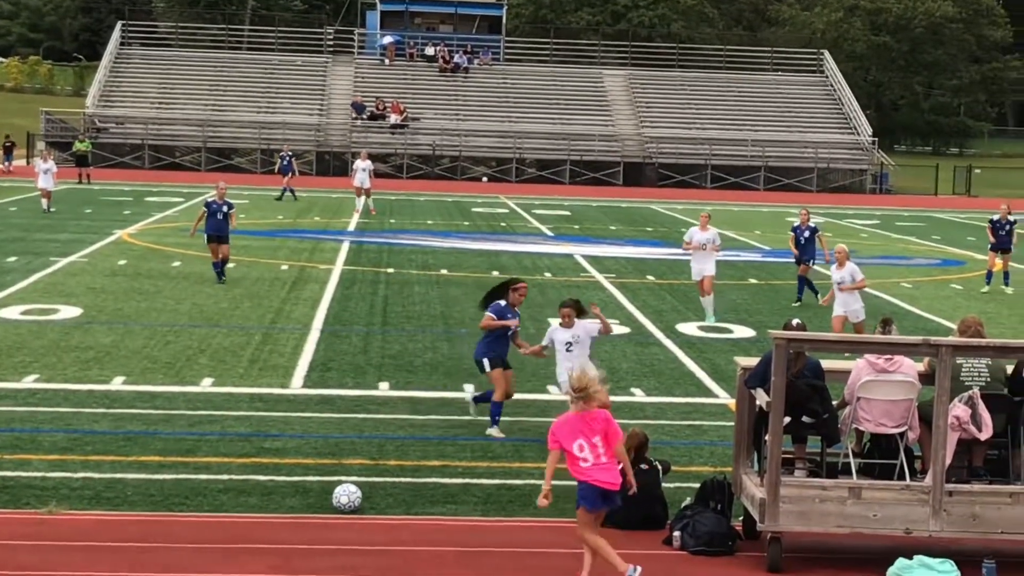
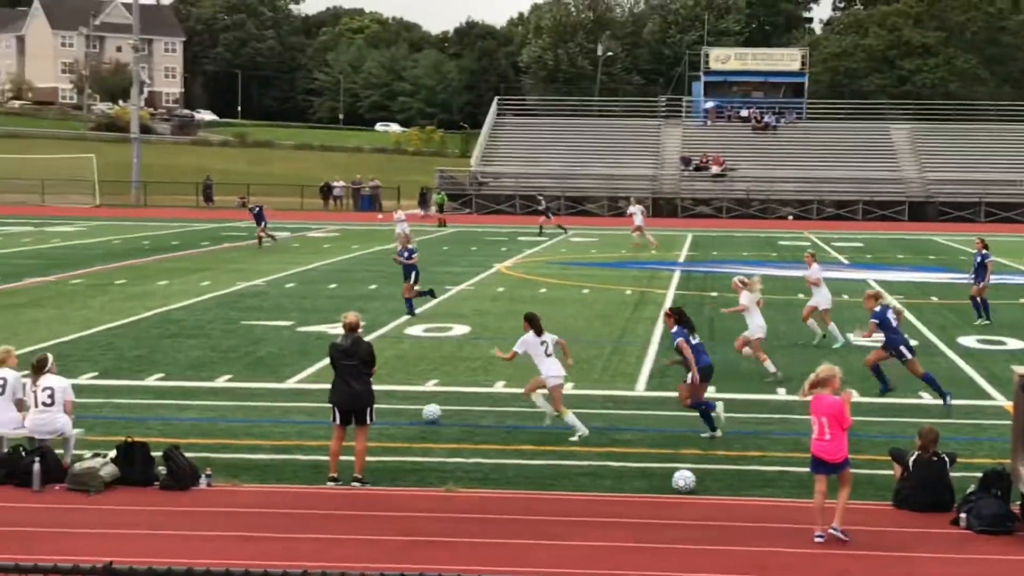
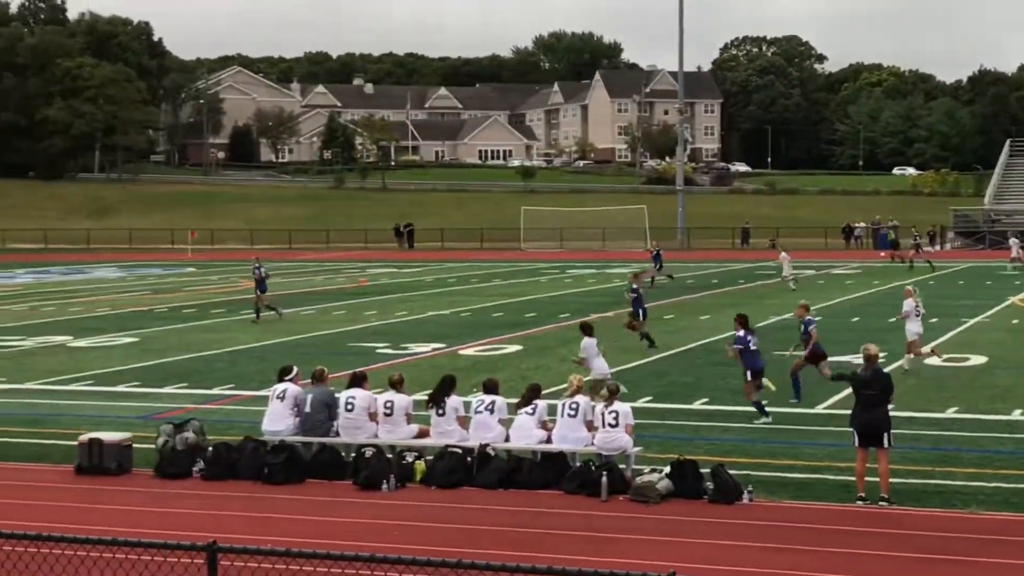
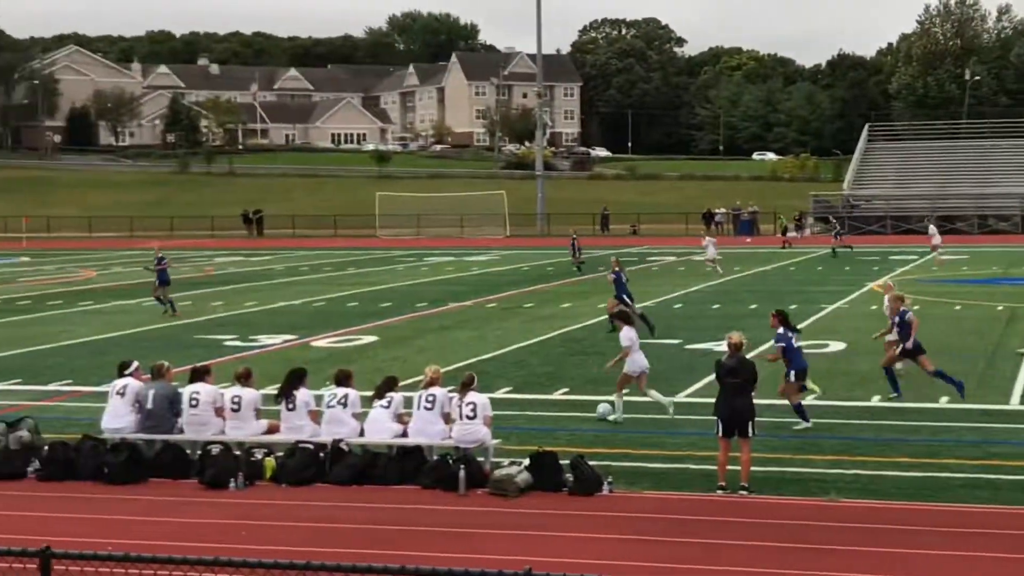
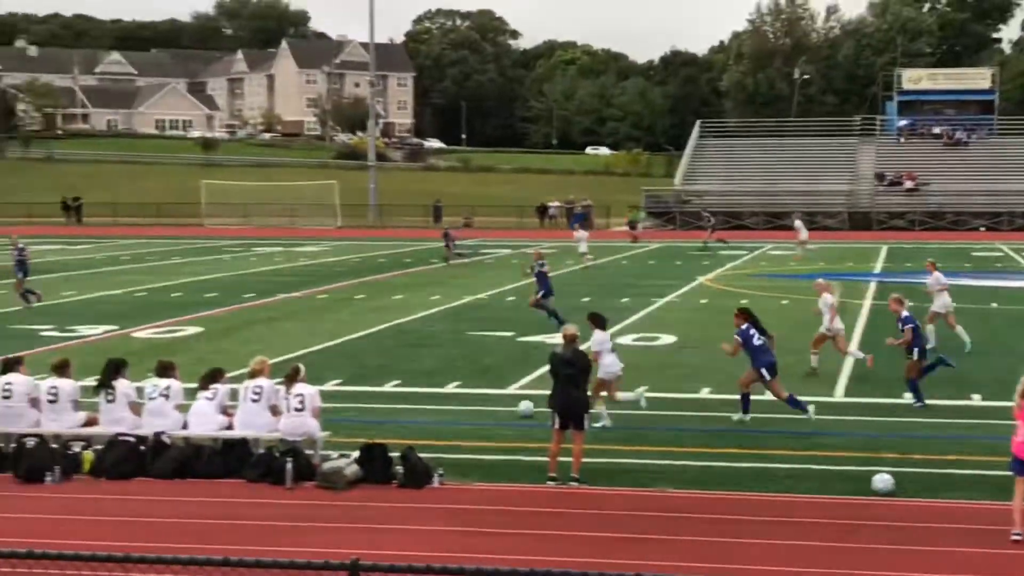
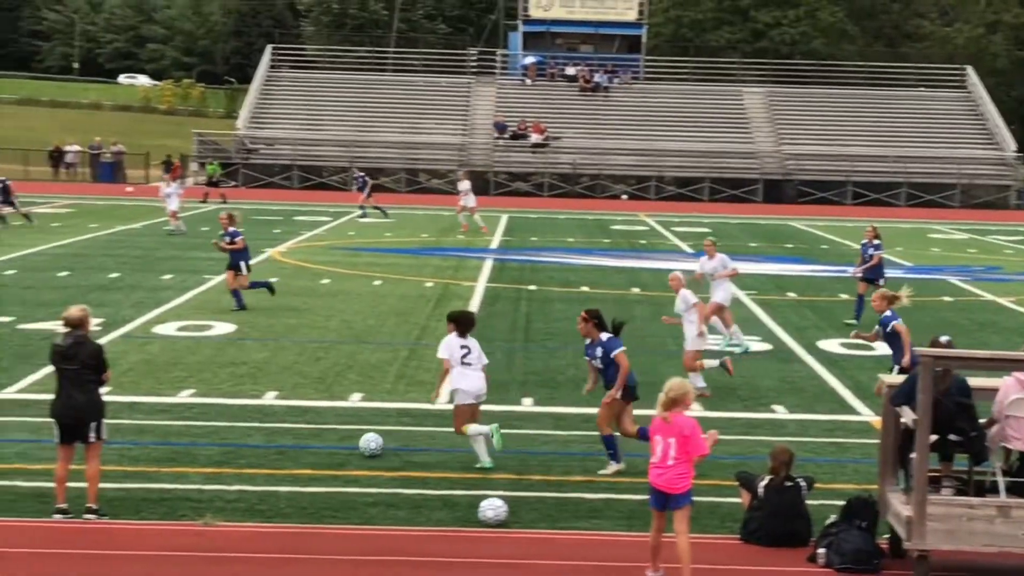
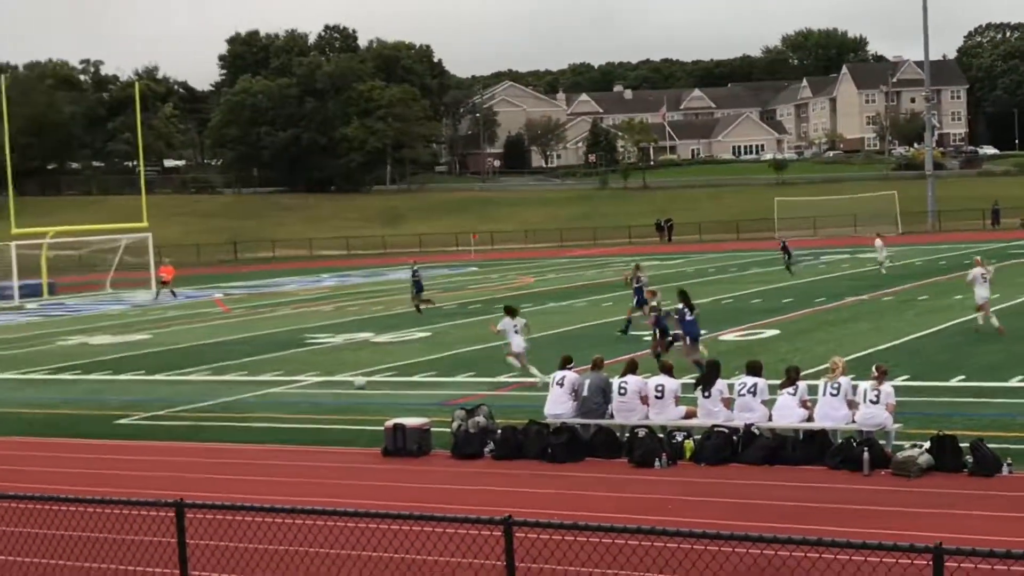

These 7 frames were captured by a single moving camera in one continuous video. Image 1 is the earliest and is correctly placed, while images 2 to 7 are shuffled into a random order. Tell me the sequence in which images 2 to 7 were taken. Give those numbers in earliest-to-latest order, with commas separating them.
6, 2, 5, 4, 3, 7
